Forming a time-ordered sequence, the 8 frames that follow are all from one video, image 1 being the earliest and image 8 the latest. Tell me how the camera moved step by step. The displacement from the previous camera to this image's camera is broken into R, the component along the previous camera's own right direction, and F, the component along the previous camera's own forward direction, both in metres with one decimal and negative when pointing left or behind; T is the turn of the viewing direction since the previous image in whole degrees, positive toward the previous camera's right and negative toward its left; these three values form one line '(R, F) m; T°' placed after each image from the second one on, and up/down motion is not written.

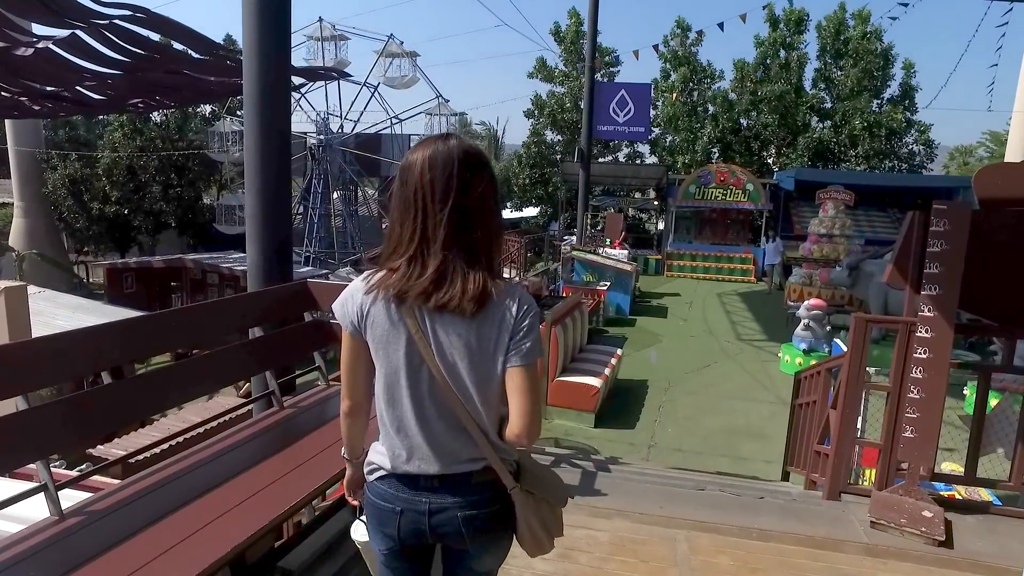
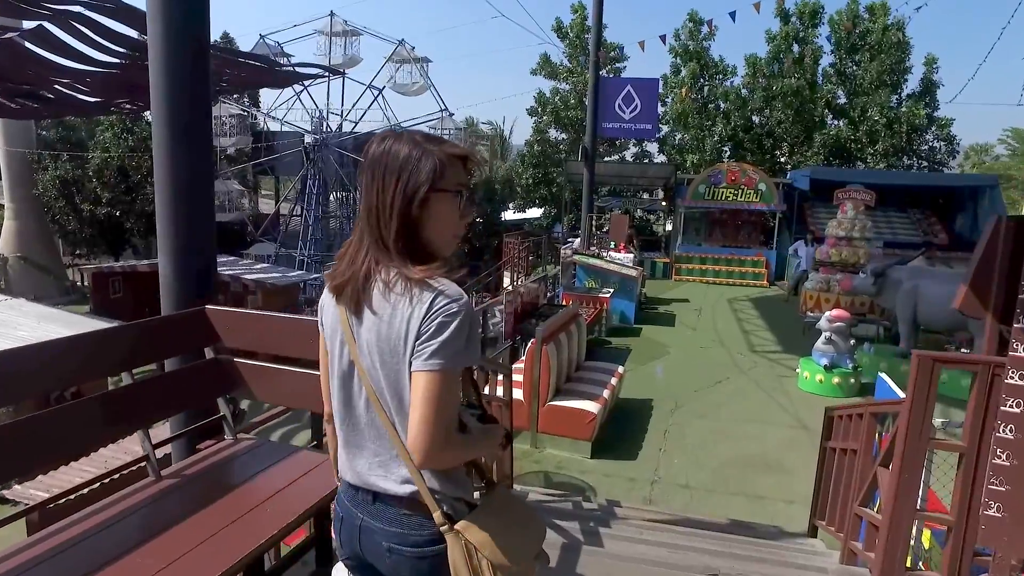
(+0.2, +0.7) m; -1°
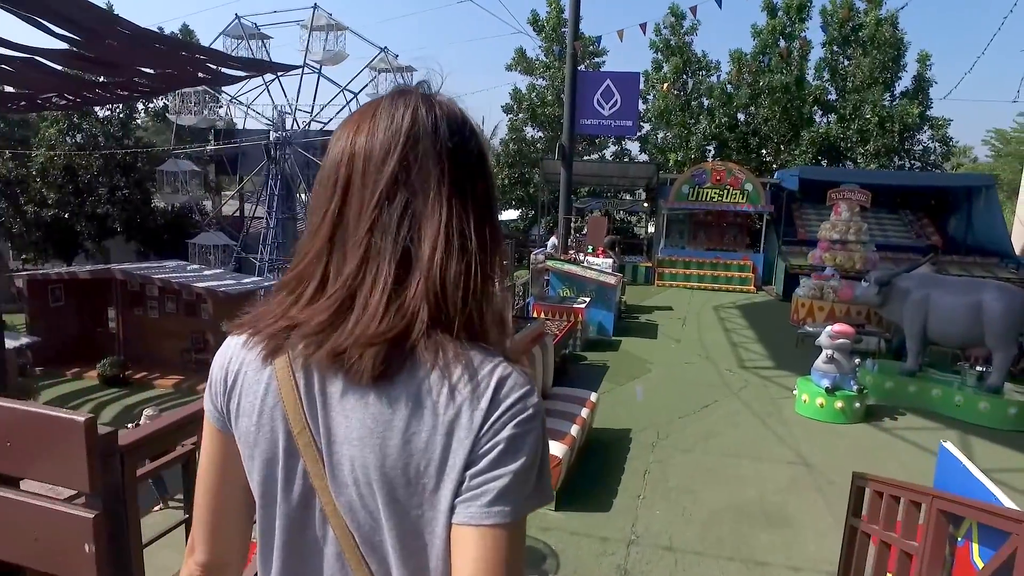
(+0.2, +0.9) m; +1°
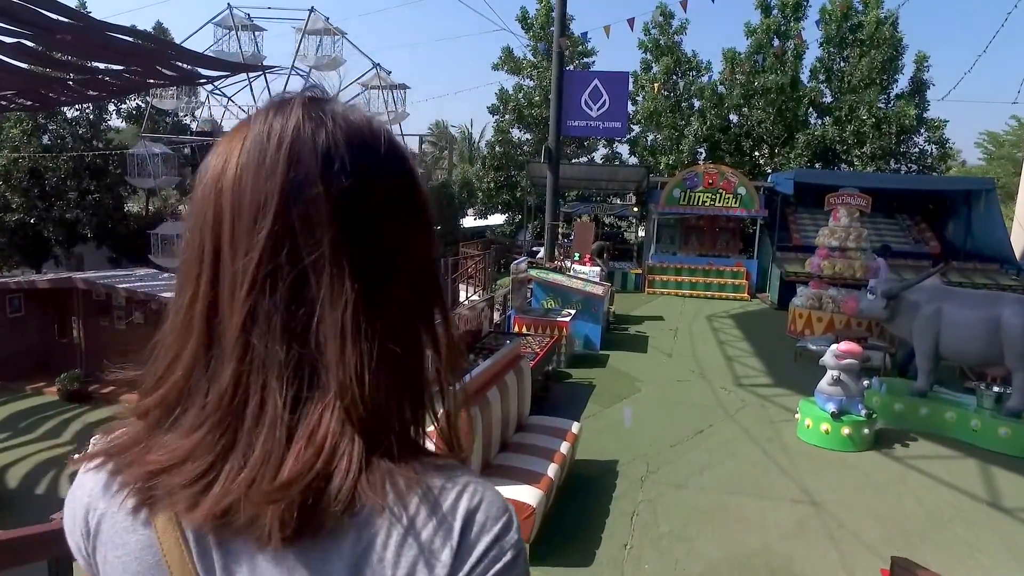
(+0.1, +0.6) m; +1°
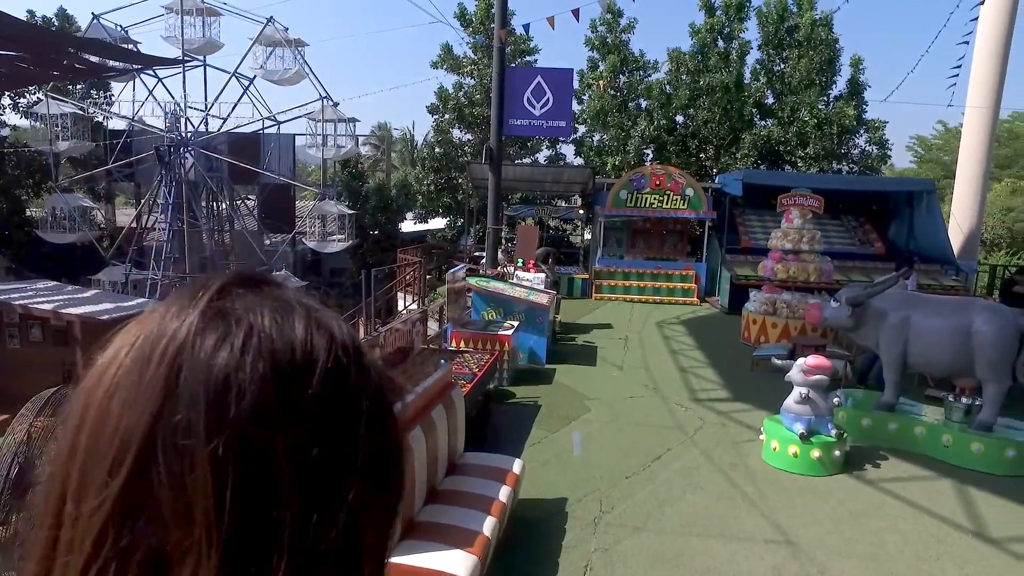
(+0.1, +0.7) m; +4°
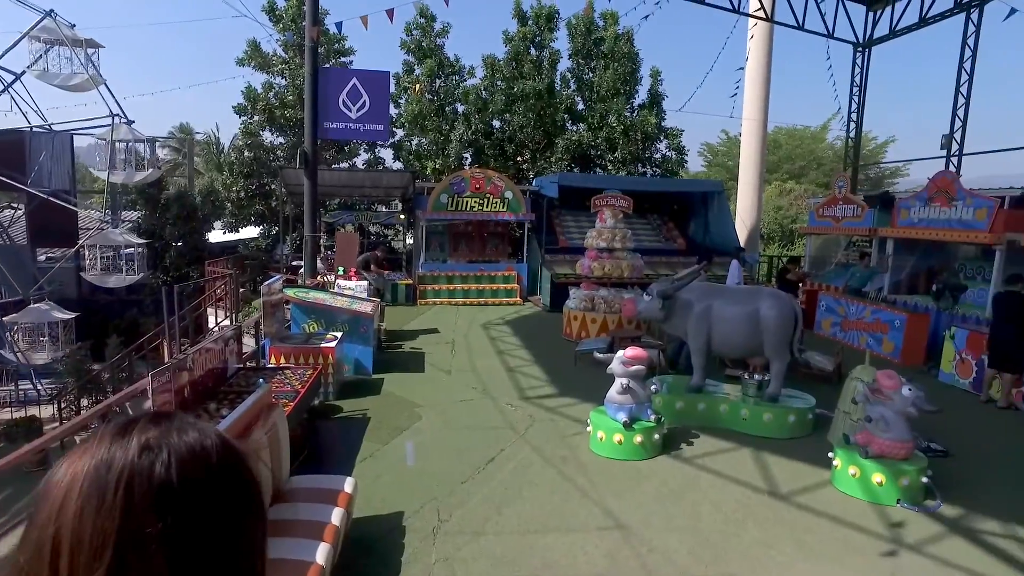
(0.0, +0.1) m; +15°
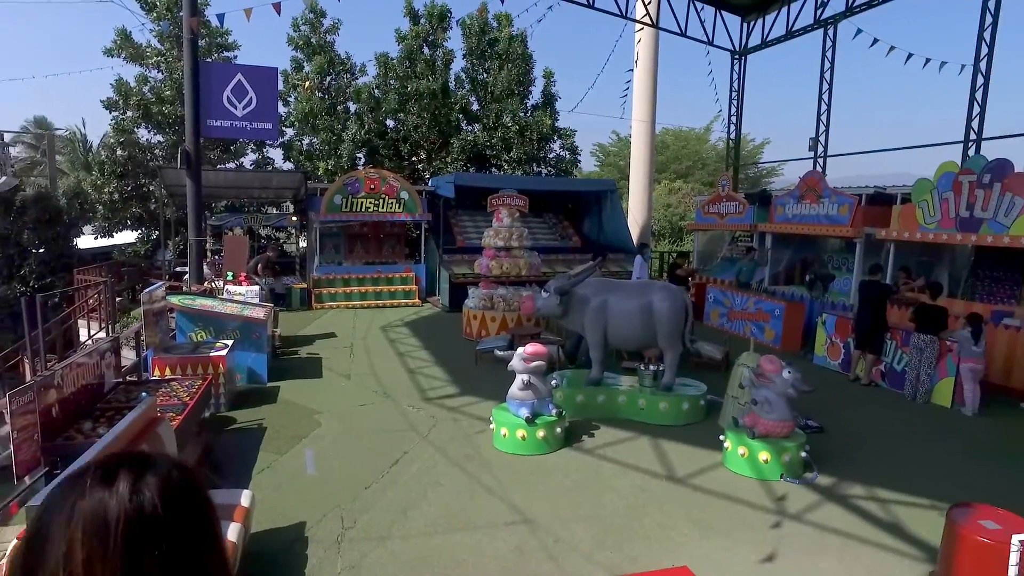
(0.0, 0.0) m; +9°
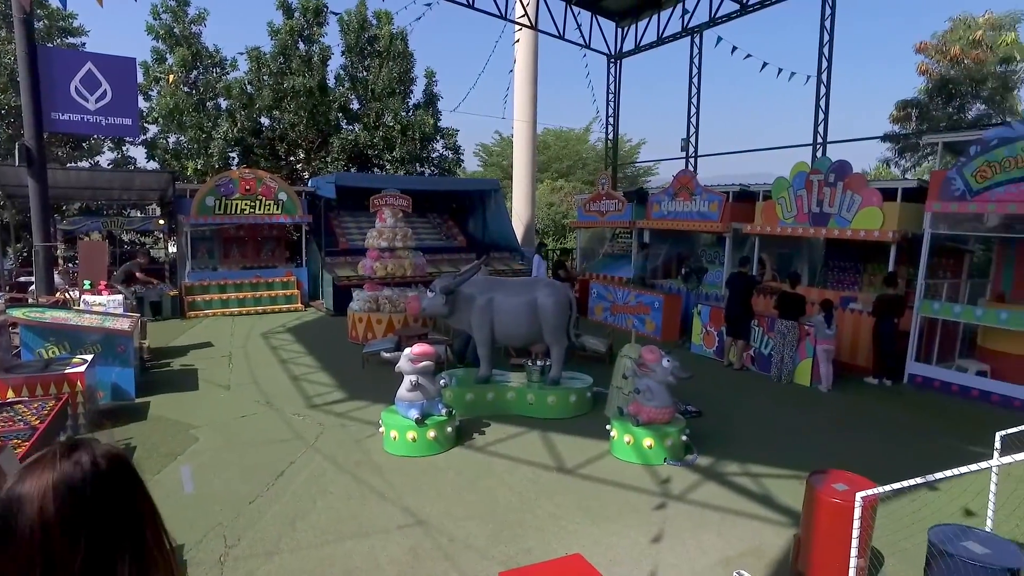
(0.0, 0.0) m; +9°
